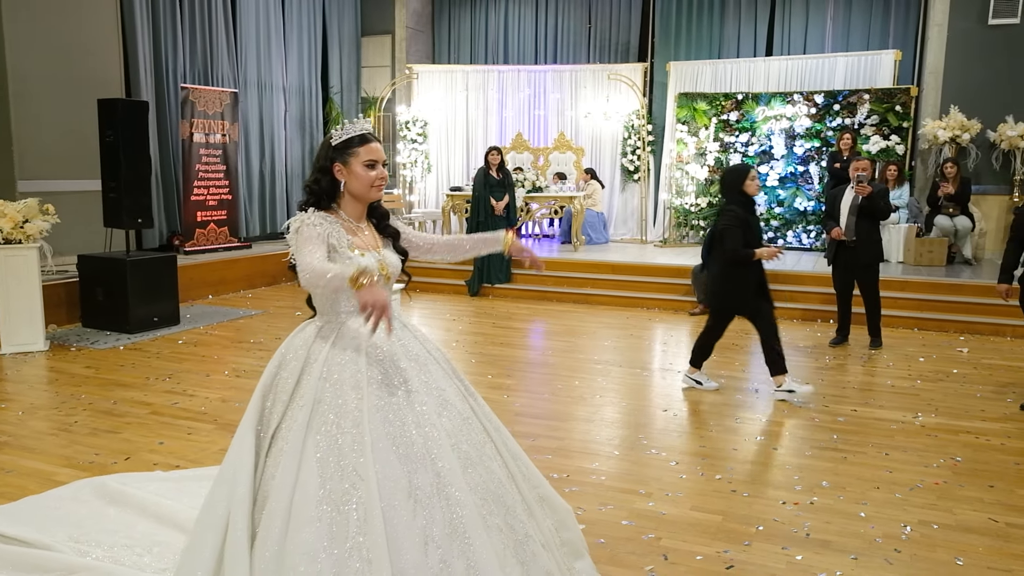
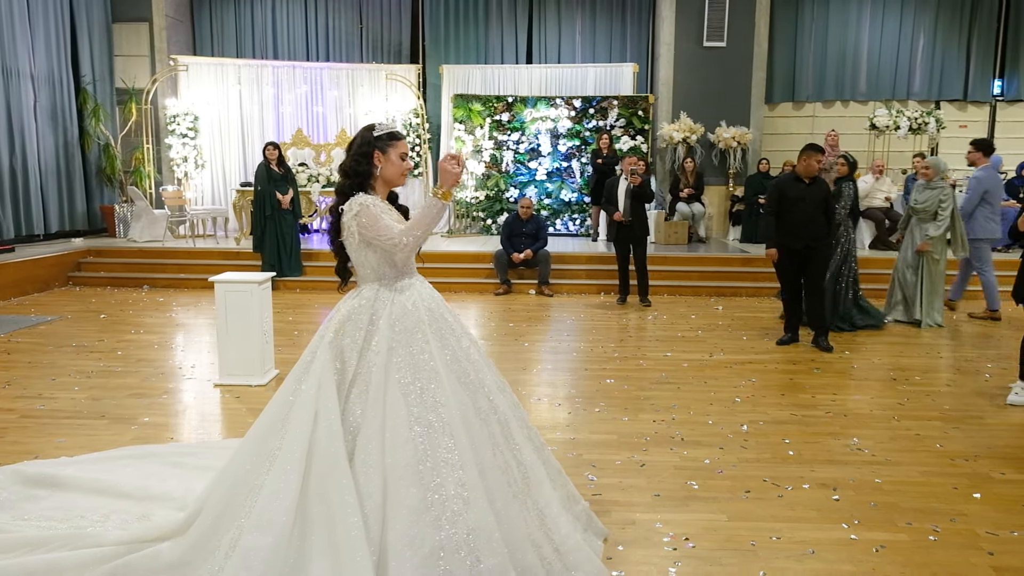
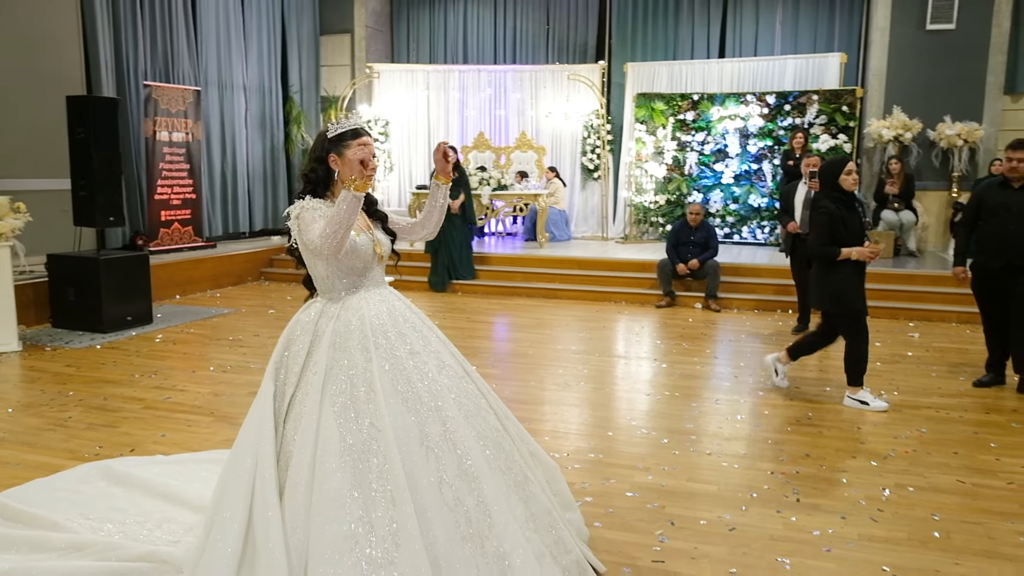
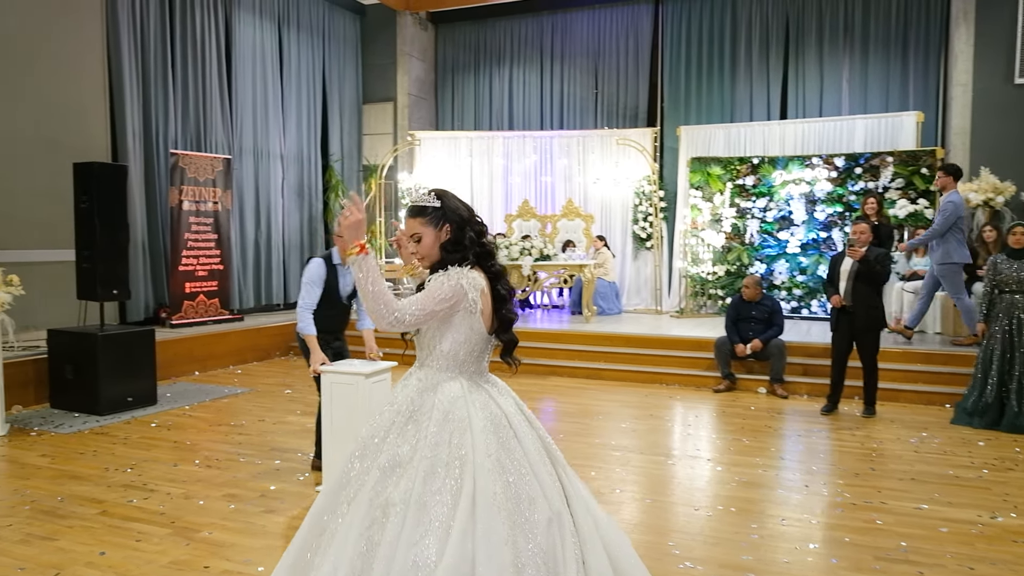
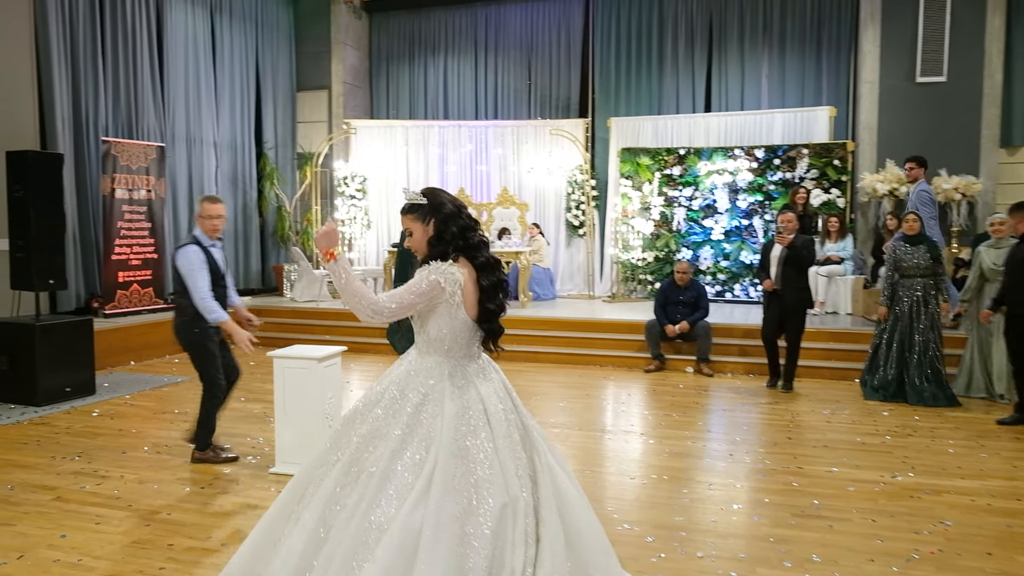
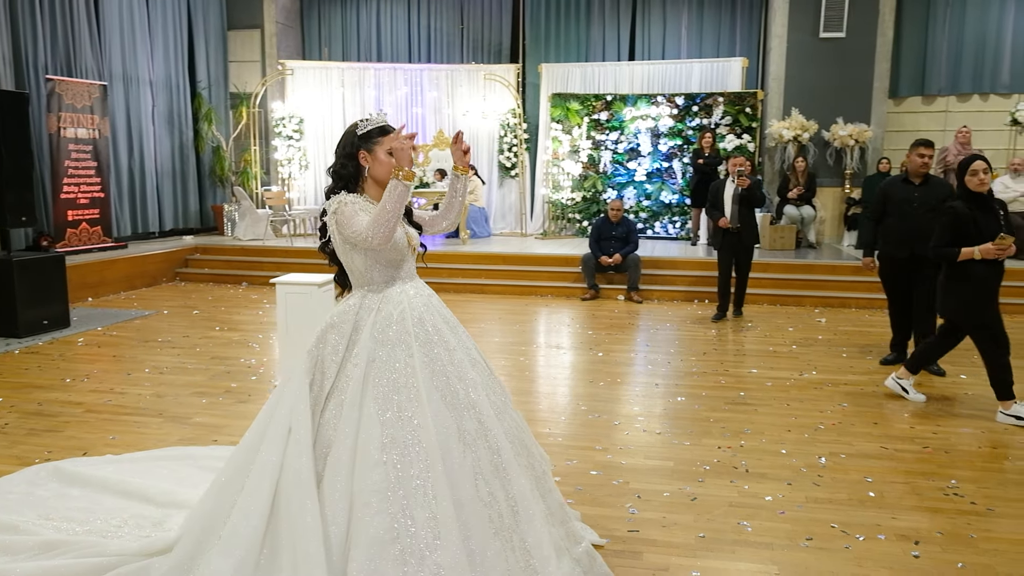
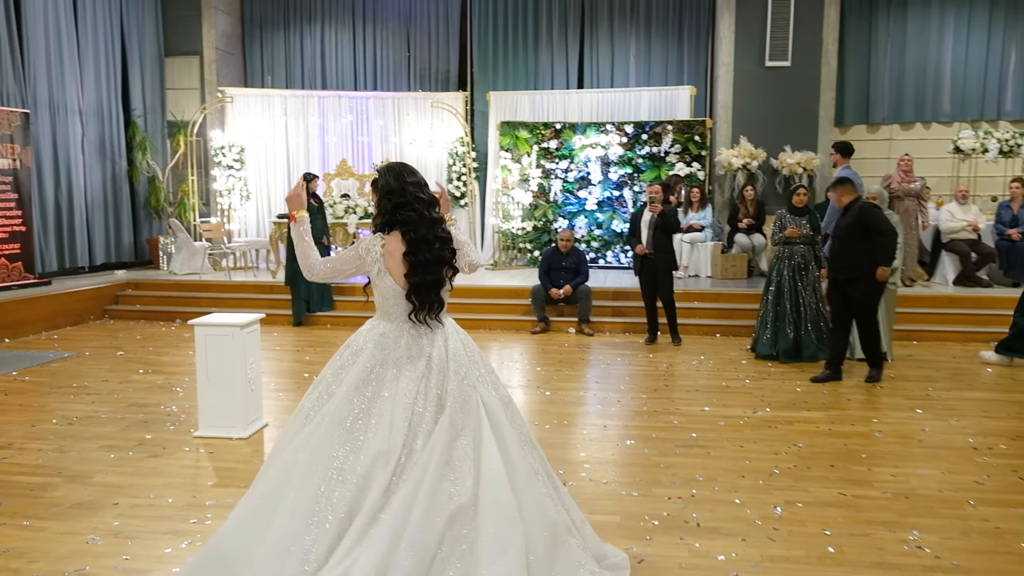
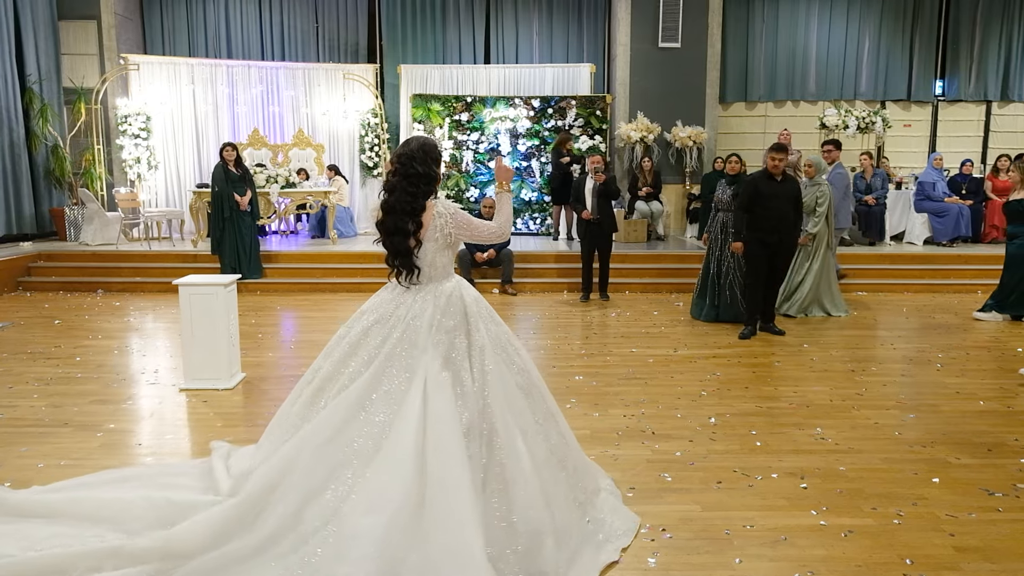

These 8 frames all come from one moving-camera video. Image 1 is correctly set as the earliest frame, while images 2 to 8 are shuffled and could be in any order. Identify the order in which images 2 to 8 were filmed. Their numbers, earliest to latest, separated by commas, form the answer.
3, 6, 2, 8, 7, 5, 4
